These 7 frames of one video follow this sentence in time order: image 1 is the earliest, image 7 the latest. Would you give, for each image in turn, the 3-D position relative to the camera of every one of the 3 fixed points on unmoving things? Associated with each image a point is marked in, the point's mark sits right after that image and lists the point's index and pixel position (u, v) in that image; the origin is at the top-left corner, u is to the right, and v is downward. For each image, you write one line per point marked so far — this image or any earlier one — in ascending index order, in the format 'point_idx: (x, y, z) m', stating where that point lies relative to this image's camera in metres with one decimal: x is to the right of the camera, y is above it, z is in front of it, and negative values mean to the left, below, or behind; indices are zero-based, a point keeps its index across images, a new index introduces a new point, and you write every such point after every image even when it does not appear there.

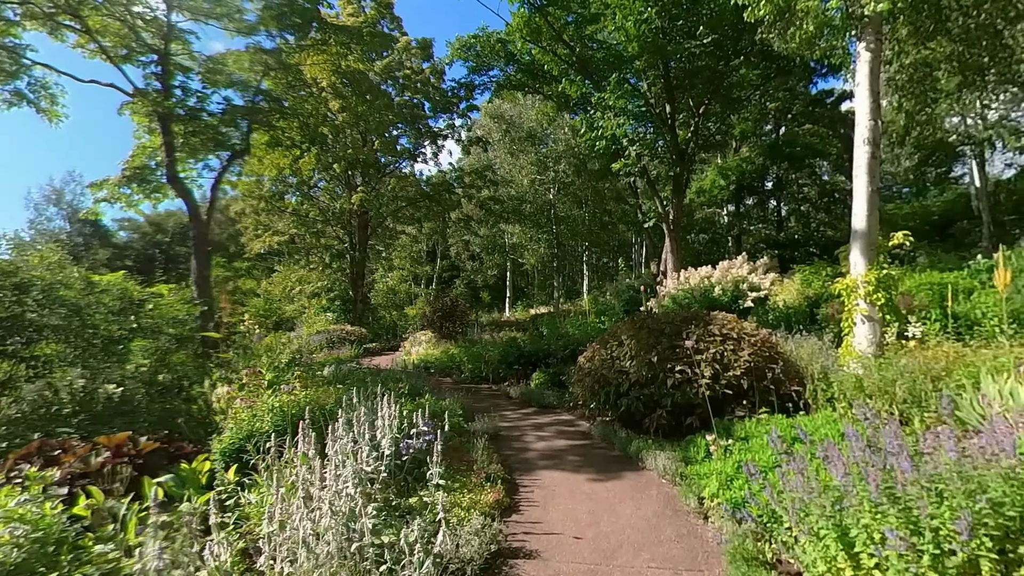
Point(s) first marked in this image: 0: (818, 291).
0: (+5.9, 0.0, +9.9) m
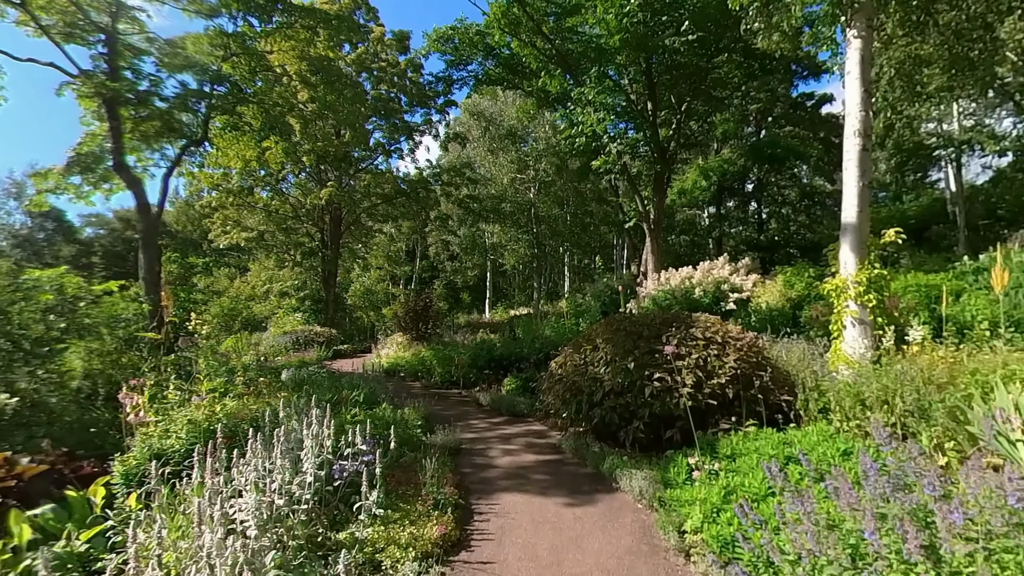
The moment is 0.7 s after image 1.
0: (+5.4, -0.1, +9.6) m
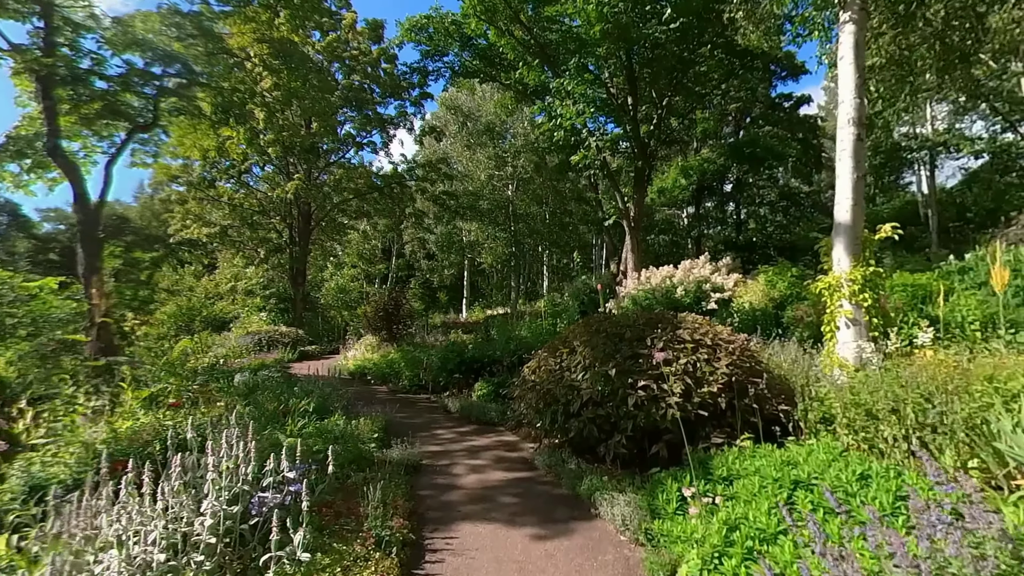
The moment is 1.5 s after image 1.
0: (+5.0, -0.1, +9.4) m
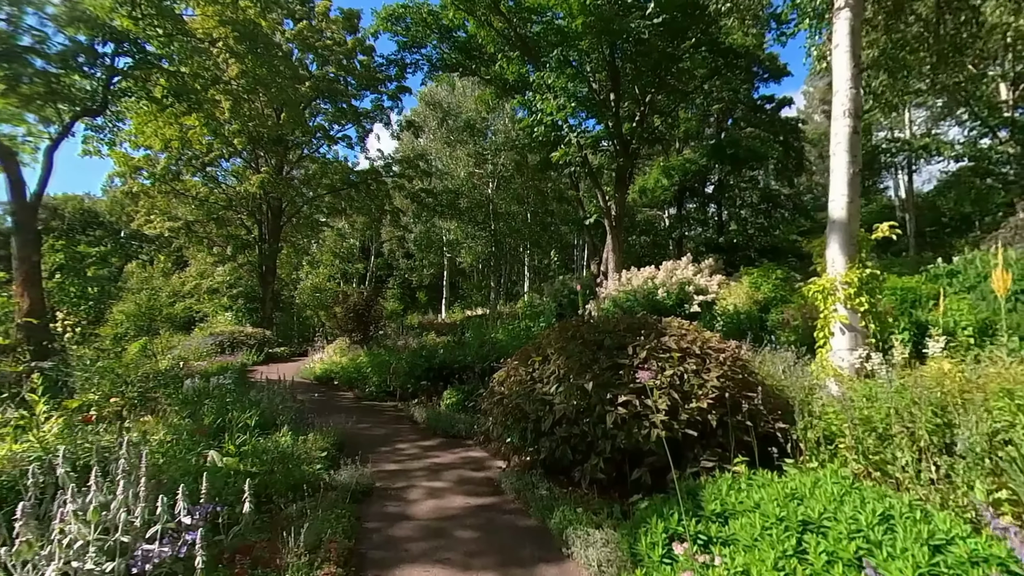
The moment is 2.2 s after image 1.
0: (+4.5, -0.1, +9.1) m
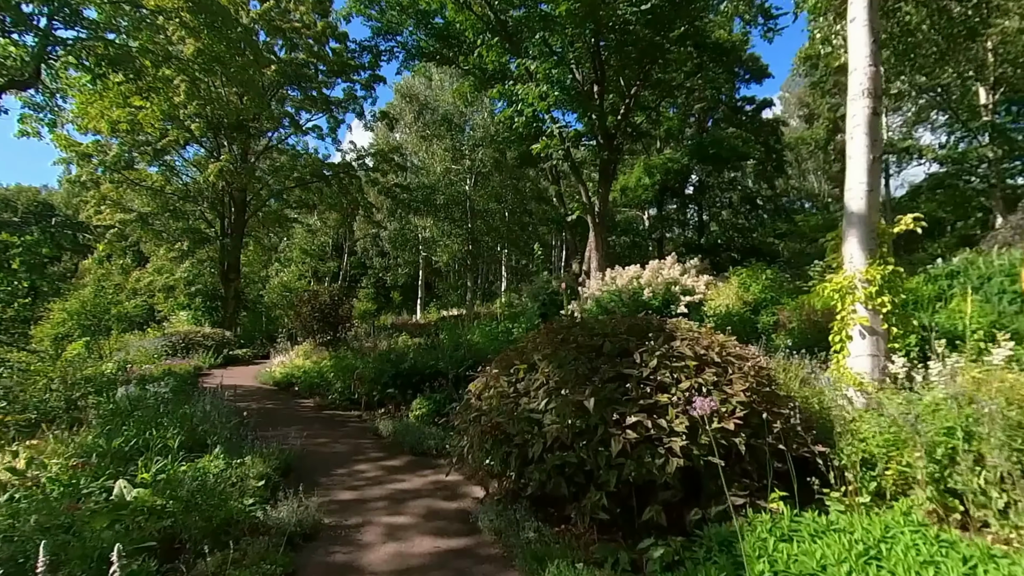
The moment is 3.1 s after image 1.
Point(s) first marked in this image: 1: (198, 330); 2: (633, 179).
0: (+4.2, -0.1, +8.7) m
1: (-7.9, -1.1, +12.9) m
2: (+4.3, +3.9, +18.2) m
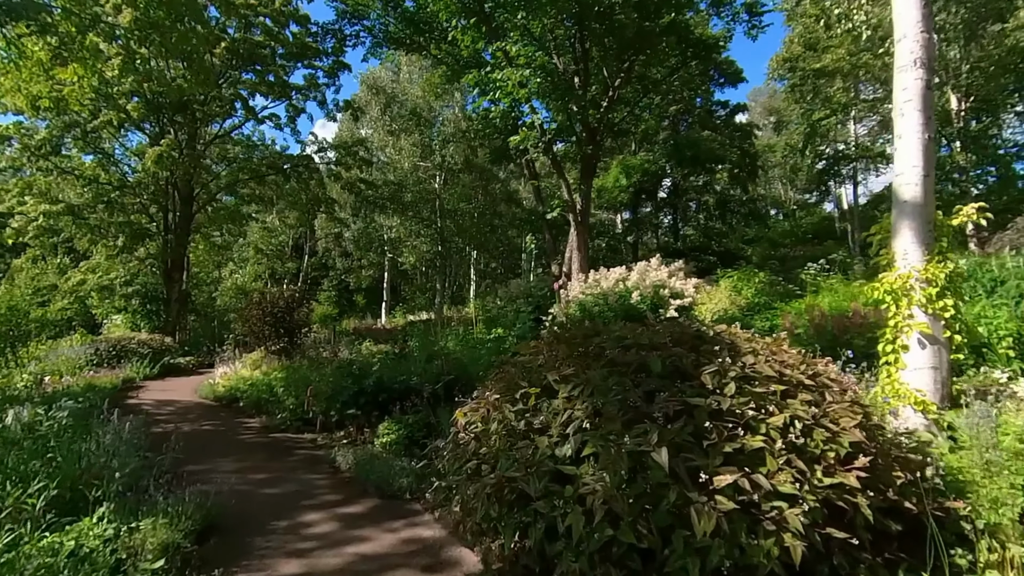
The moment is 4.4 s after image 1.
0: (+3.8, -0.2, +8.2) m
1: (-8.5, -1.1, +11.5) m
2: (+3.3, +3.7, +17.7) m
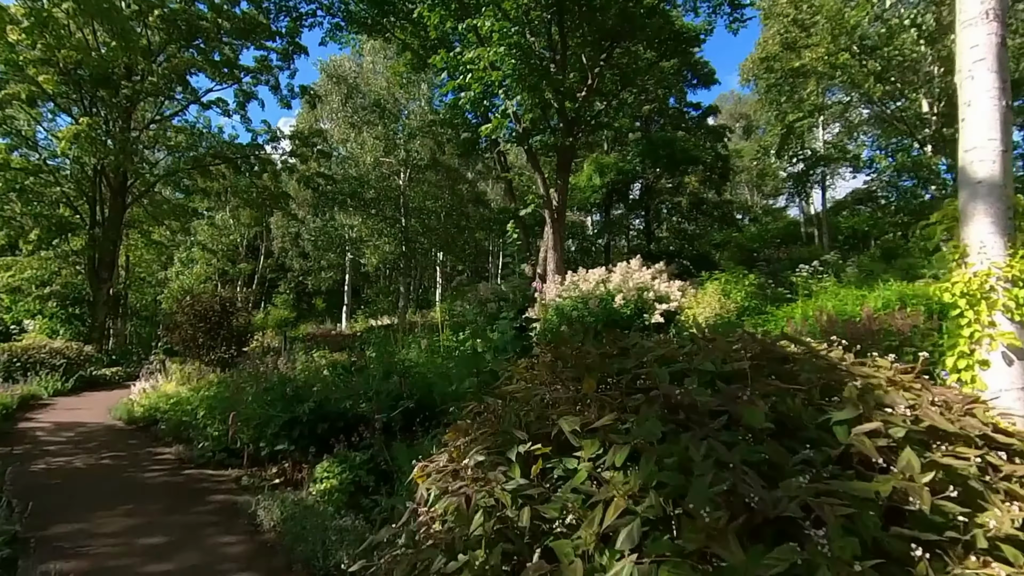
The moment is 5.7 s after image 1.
0: (+3.4, -0.2, +7.6) m
1: (-9.1, -1.1, +10.1) m
2: (+2.3, +3.6, +17.0) m
